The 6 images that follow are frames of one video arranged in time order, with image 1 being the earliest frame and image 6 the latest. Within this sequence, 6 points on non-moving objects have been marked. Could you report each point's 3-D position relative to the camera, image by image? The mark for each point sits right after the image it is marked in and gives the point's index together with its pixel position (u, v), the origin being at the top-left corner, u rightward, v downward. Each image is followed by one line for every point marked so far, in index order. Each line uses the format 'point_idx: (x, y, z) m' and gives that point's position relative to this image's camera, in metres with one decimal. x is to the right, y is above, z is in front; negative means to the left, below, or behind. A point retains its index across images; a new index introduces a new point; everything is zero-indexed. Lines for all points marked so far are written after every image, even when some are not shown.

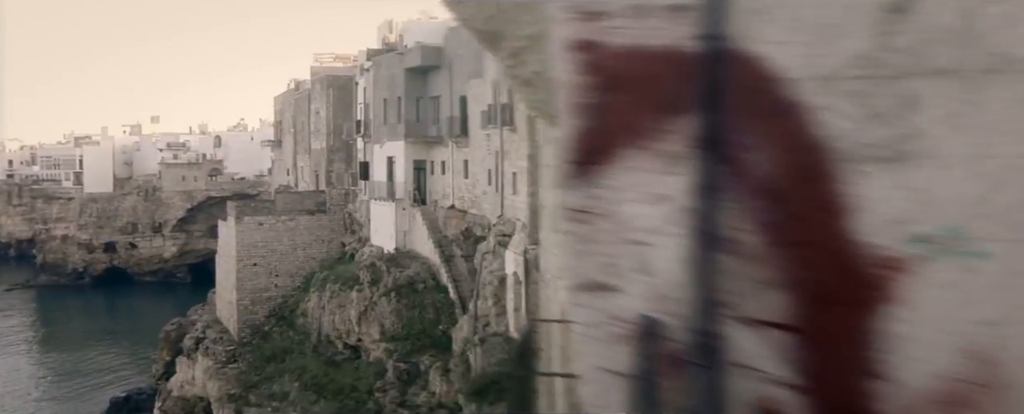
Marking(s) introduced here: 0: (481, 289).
0: (-0.6, -1.7, +18.1) m
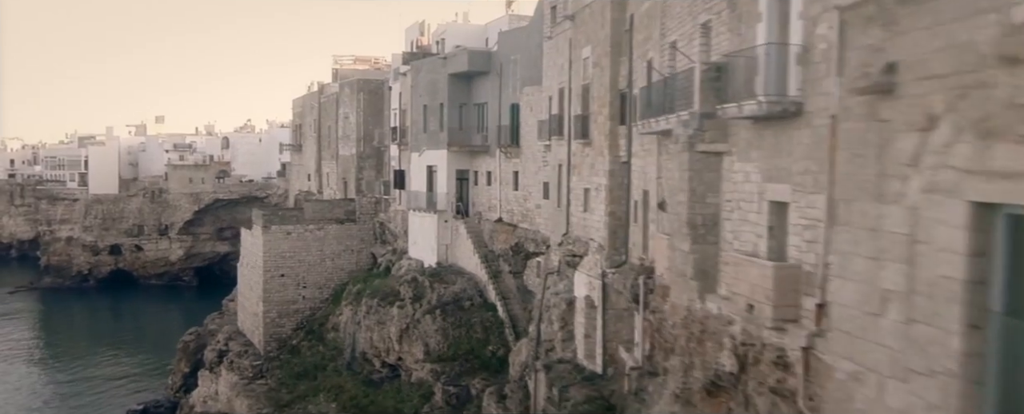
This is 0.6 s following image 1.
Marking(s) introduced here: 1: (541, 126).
0: (+0.6, -2.0, +17.1) m
1: (+0.7, +1.8, +19.1) m
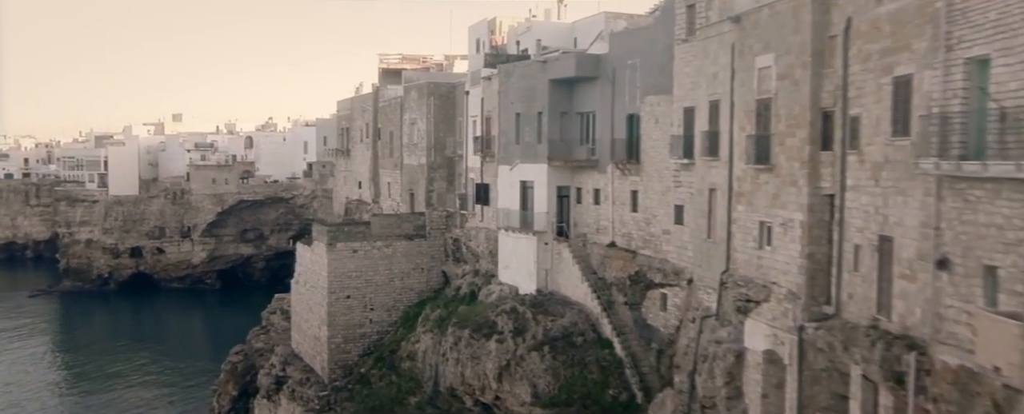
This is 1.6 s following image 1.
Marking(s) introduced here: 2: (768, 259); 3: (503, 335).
0: (+3.1, -2.6, +14.7) m
1: (+3.2, +1.2, +16.7) m
2: (+3.8, -0.8, +13.1) m
3: (-0.2, -2.9, +19.6) m
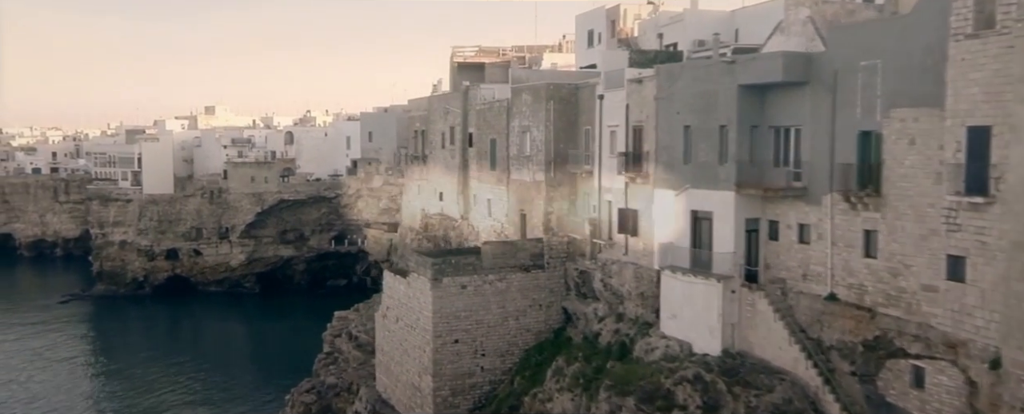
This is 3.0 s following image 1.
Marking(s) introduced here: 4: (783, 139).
0: (+6.3, -3.4, +10.5) m
1: (+6.4, +0.5, +12.4) m
2: (+7.0, -1.6, +8.8) m
3: (+3.1, -3.6, +15.5) m
4: (+5.0, +1.3, +15.9) m
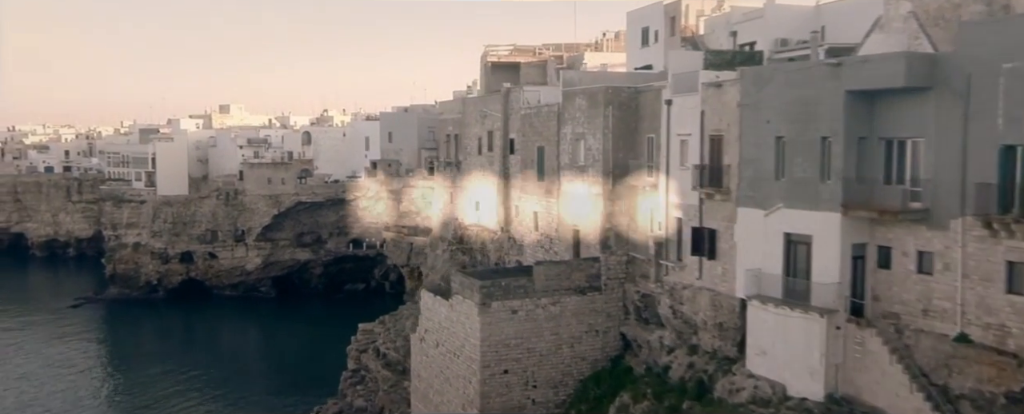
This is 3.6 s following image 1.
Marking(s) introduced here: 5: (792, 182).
0: (+7.4, -3.8, +8.4) m
1: (+7.5, +0.1, +10.3) m
2: (+8.1, -2.0, +6.6) m
3: (+4.3, -4.0, +13.4) m
4: (+6.2, +0.9, +13.8) m
5: (+4.8, +0.4, +14.9) m
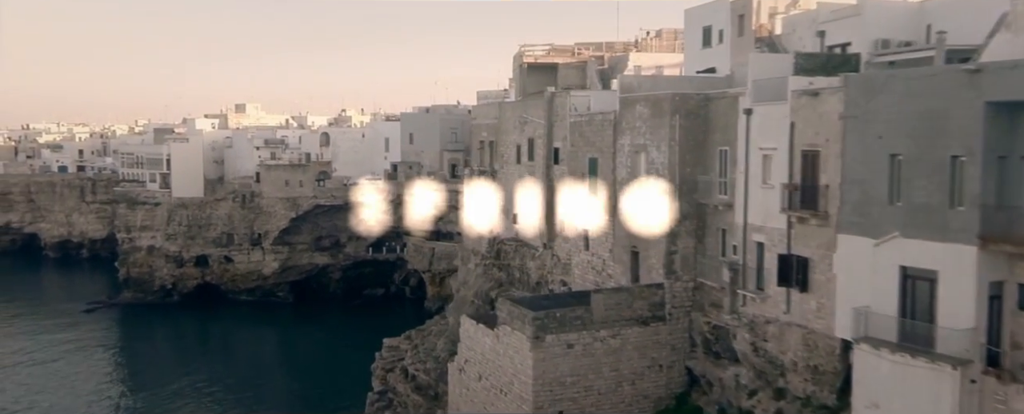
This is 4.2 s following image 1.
0: (+8.4, -4.3, +6.2) m
1: (+8.5, -0.4, +8.0) m
2: (+9.0, -2.5, +4.4) m
3: (+5.3, -4.5, +11.3) m
4: (+7.2, +0.4, +11.6) m
5: (+5.9, 0.0, +12.7) m
